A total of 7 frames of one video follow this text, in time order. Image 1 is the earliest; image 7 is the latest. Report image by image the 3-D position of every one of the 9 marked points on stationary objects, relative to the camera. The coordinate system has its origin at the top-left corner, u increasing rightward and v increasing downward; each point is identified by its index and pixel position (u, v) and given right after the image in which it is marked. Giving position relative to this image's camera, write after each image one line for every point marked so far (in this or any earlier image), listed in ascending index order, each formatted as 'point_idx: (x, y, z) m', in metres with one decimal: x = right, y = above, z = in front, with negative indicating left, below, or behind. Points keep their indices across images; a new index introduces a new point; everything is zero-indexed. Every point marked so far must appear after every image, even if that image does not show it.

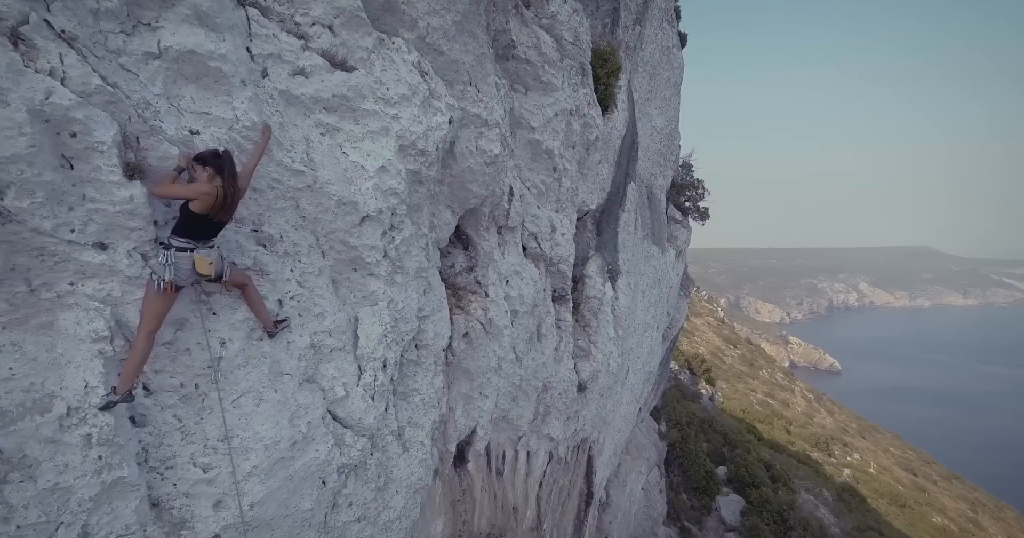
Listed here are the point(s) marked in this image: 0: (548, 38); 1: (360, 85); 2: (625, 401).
0: (+0.5, +3.0, +7.3) m
1: (-1.3, +1.5, +4.6) m
2: (+2.7, -3.1, +13.0) m
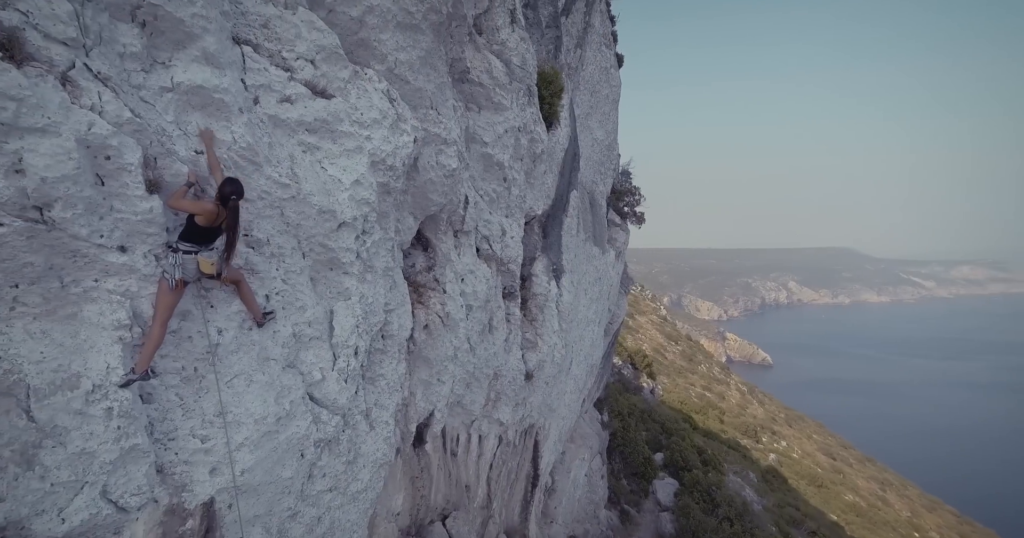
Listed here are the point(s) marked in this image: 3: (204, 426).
0: (-0.2, +3.0, +8.2) m
1: (-1.7, +1.5, +5.4) m
2: (+1.5, -3.1, +14.1) m
3: (-2.7, -1.4, +4.8) m
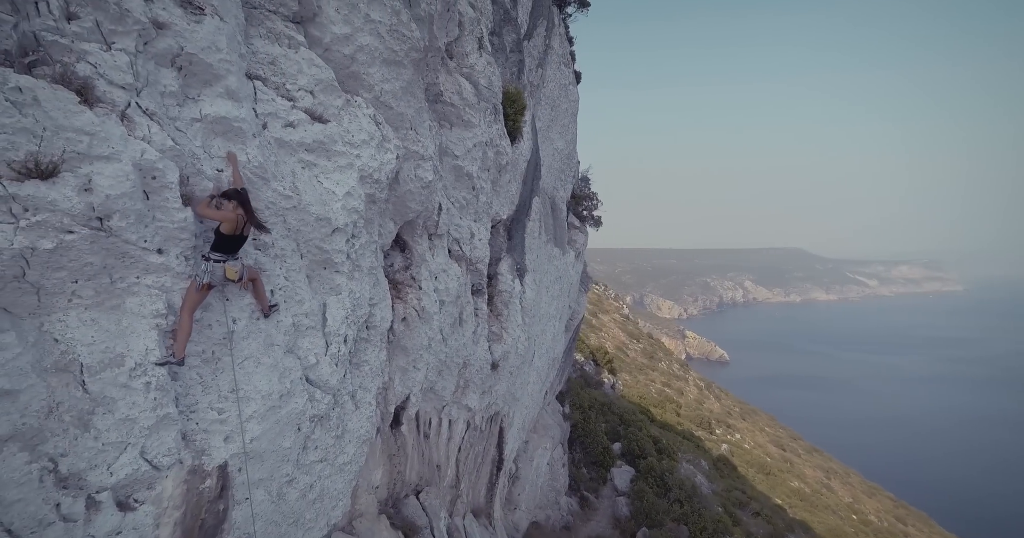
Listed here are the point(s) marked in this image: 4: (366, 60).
0: (-0.7, +3.1, +9.3) m
1: (-2.1, +1.5, +6.3) m
2: (+0.6, -3.1, +15.3) m
3: (-3.0, -1.3, +5.7) m
4: (-1.8, +2.5, +6.7) m
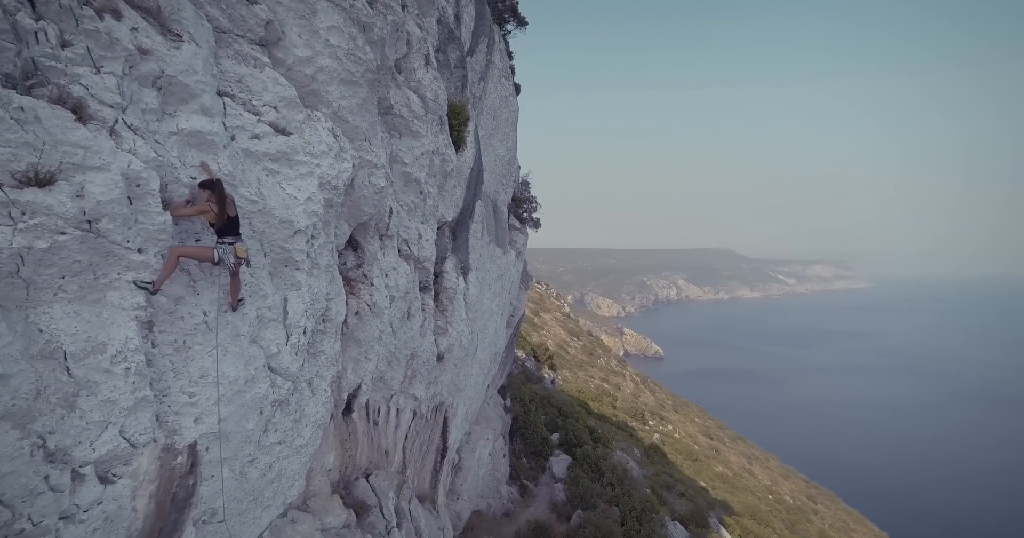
0: (-1.8, +3.1, +10.1) m
1: (-2.8, +1.6, +7.0) m
2: (-1.1, -3.1, +16.2) m
3: (-3.6, -1.3, +6.3) m
4: (-2.5, +2.5, +7.4) m
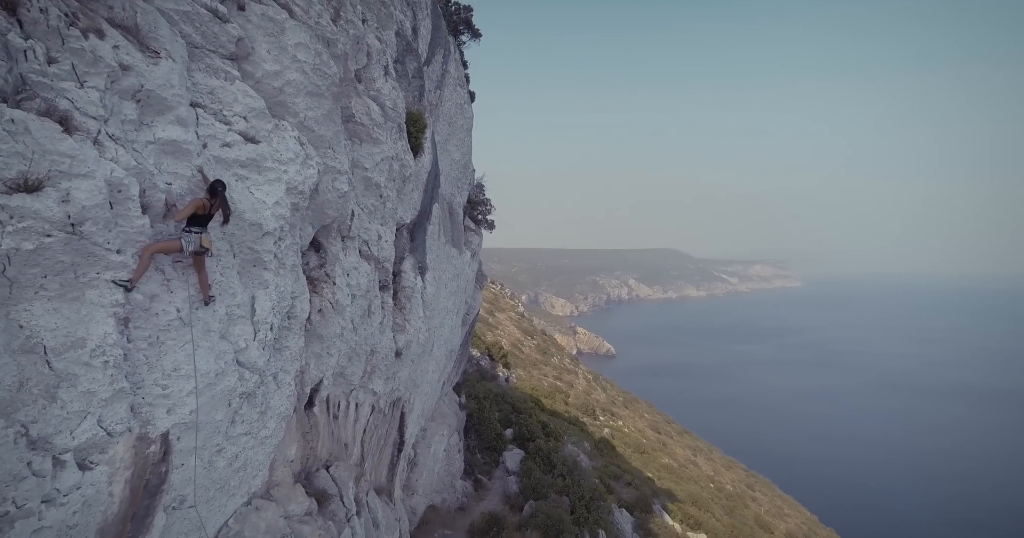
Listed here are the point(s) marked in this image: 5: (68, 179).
0: (-2.6, +3.1, +10.6) m
1: (-3.4, +1.6, +7.5) m
2: (-2.5, -3.1, +16.8) m
3: (-4.2, -1.3, +6.7) m
4: (-3.1, +2.5, +7.9) m
5: (-4.3, +0.9, +5.4) m
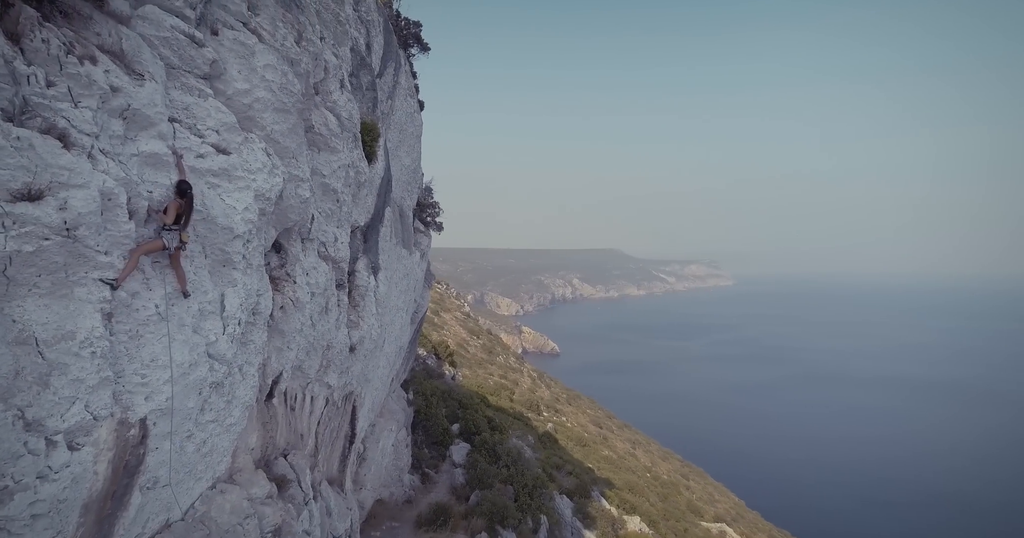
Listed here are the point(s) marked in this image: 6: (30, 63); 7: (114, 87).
0: (-3.7, +3.1, +11.4) m
1: (-4.1, +1.6, +8.2) m
2: (-4.1, -3.1, +17.6) m
3: (-4.9, -1.3, +7.4) m
4: (-3.9, +2.5, +8.7) m
5: (-4.9, +0.9, +6.0) m
6: (-5.1, +2.2, +5.9) m
7: (-4.7, +2.2, +6.5) m
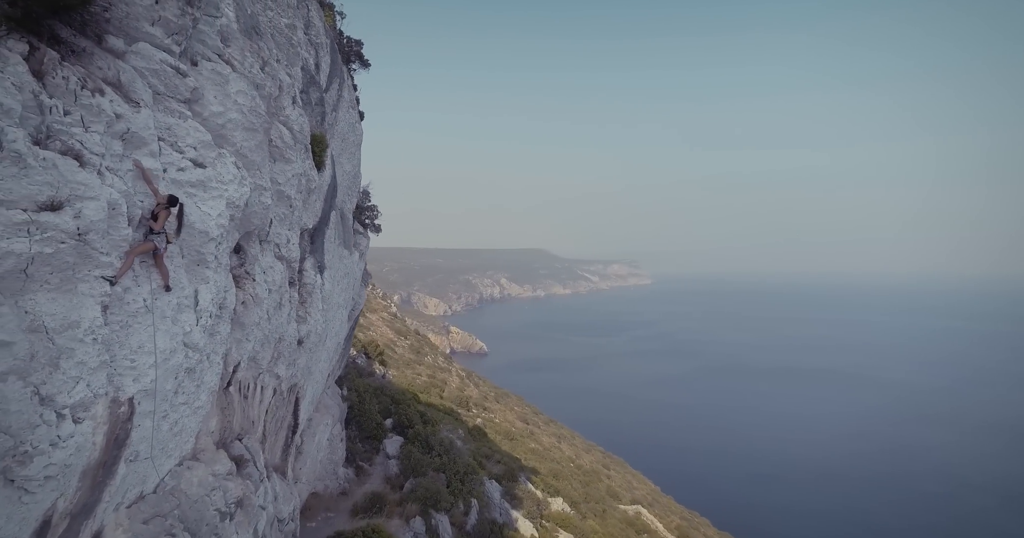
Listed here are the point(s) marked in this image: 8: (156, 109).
0: (-5.1, +3.1, +12.7) m
1: (-5.2, +1.6, +9.5) m
2: (-6.4, -3.1, +18.7) m
3: (-5.8, -1.3, +8.5) m
4: (-5.0, +2.5, +9.9) m
5: (-5.6, +0.9, +7.2) m
6: (-5.8, +2.2, +7.0) m
7: (-5.5, +2.2, +7.7) m
8: (-5.6, +2.5, +8.7) m
